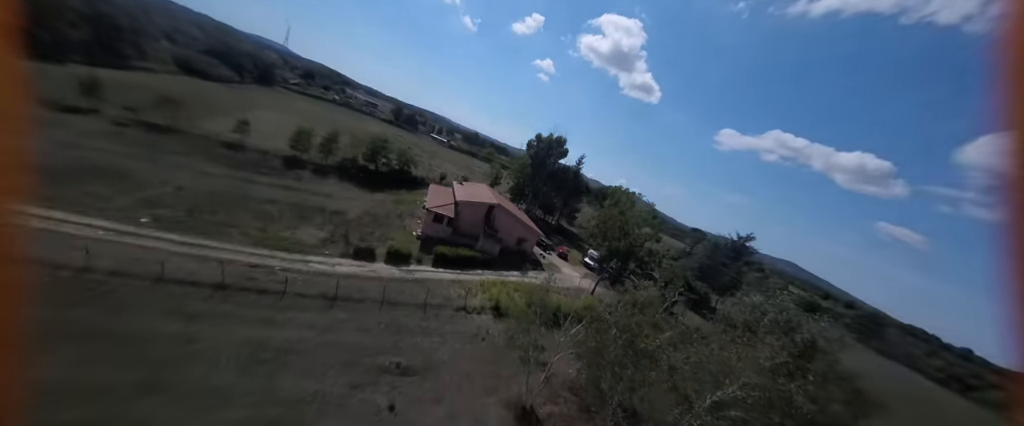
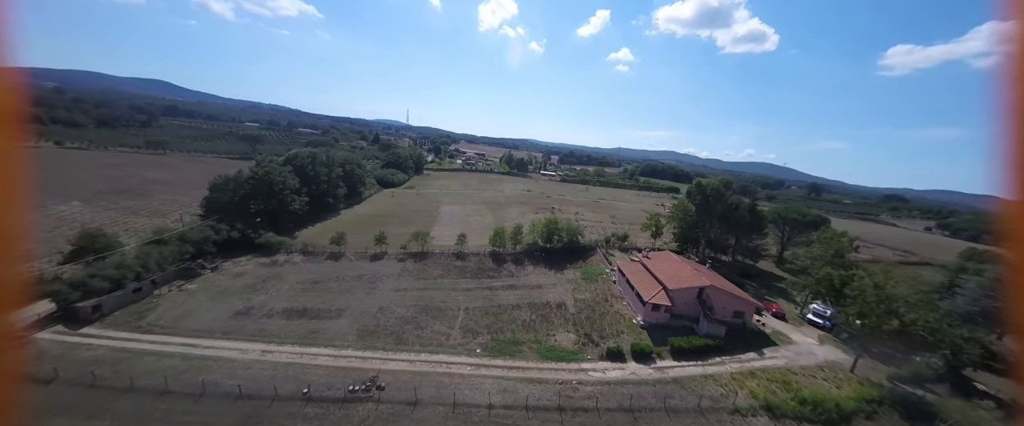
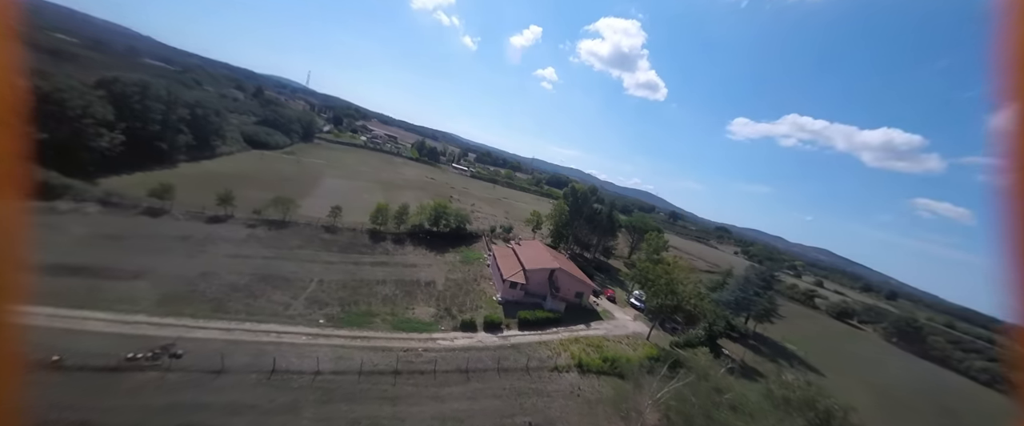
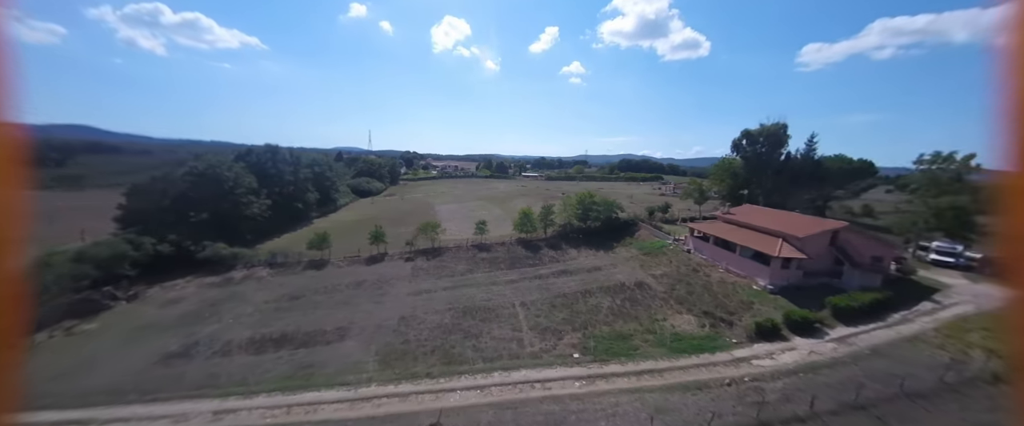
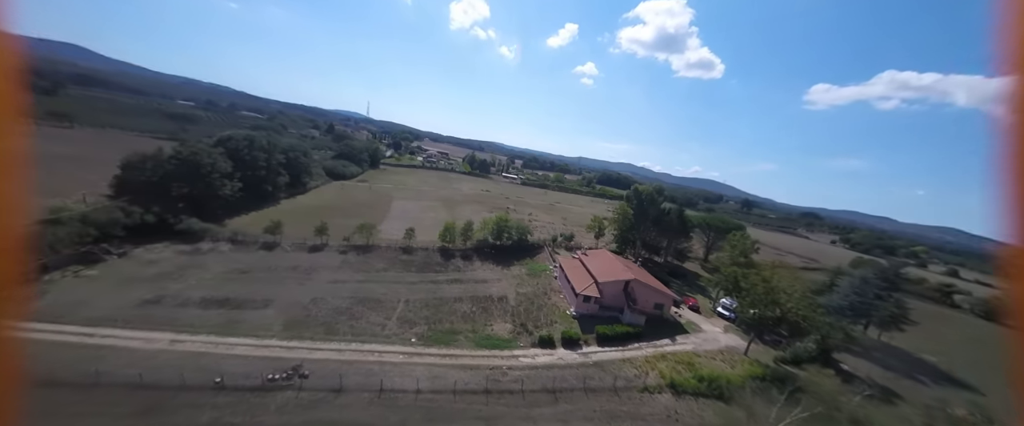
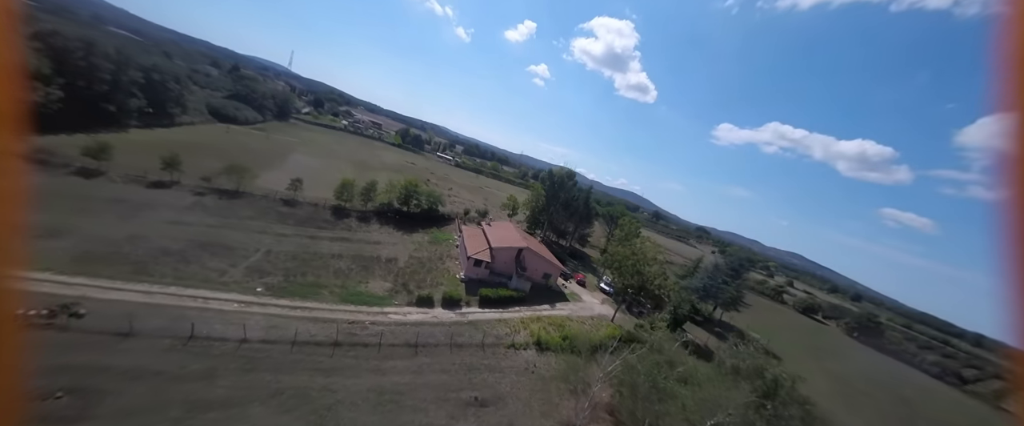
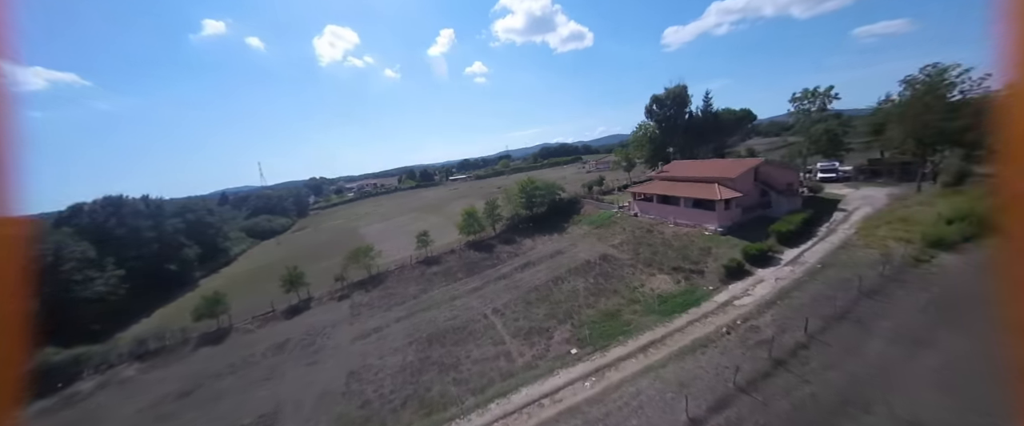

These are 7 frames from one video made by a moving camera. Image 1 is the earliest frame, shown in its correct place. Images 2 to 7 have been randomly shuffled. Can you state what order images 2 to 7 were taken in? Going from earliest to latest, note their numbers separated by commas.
6, 3, 5, 2, 4, 7
